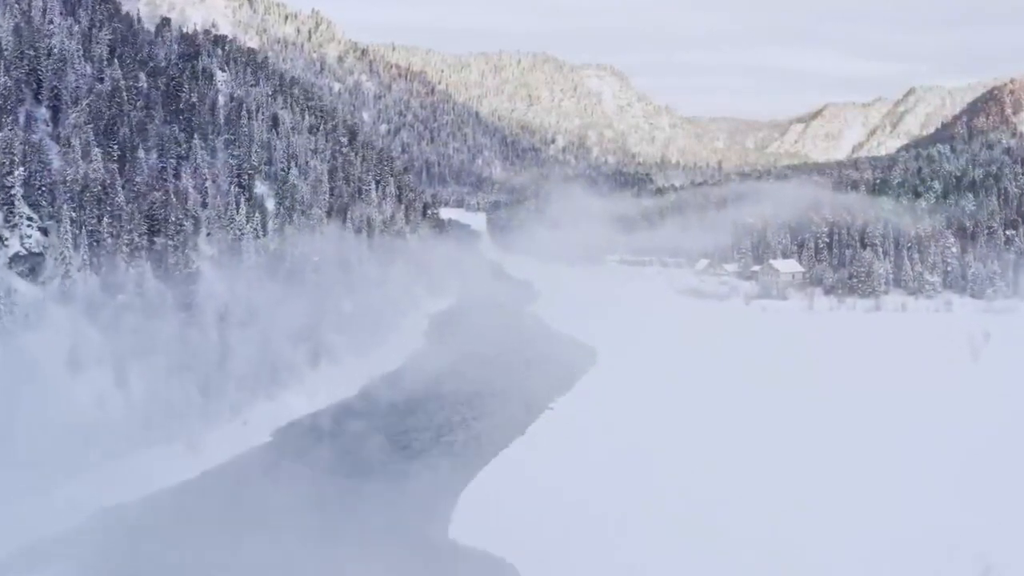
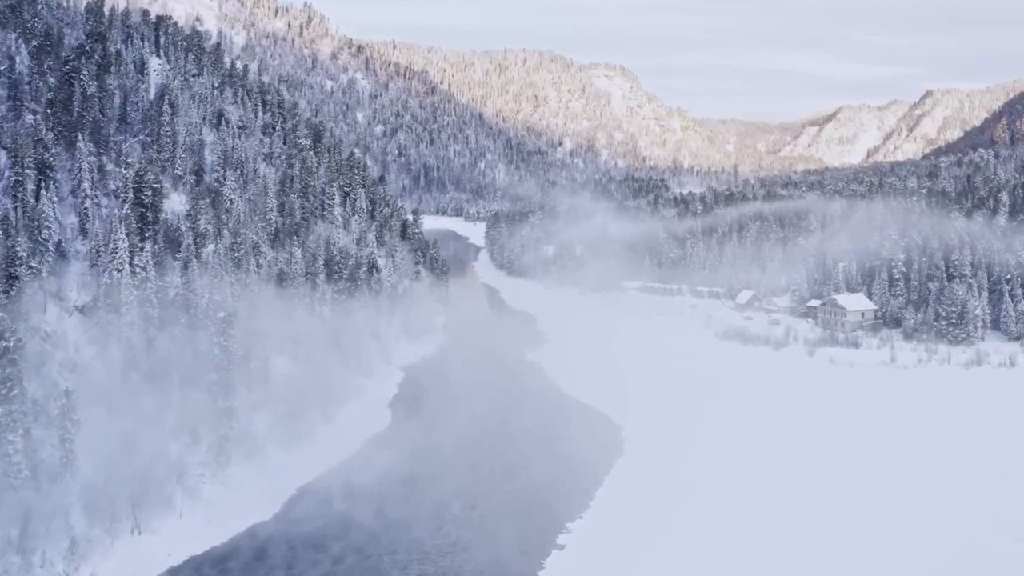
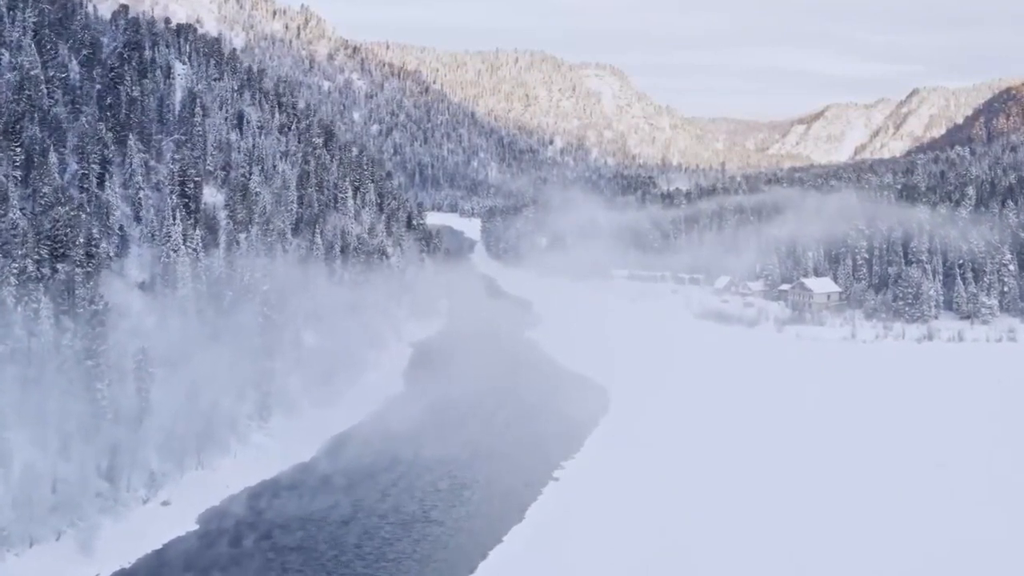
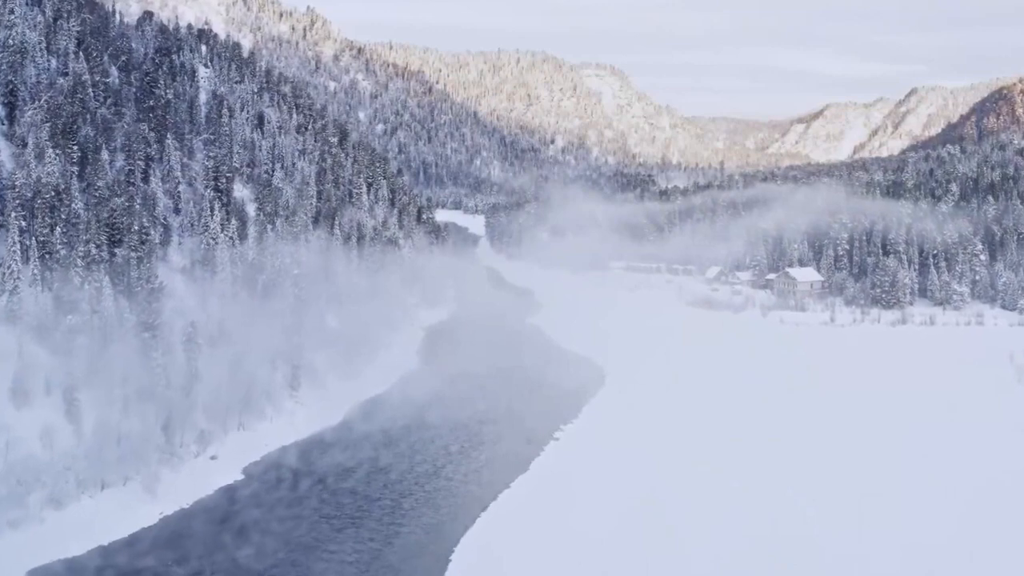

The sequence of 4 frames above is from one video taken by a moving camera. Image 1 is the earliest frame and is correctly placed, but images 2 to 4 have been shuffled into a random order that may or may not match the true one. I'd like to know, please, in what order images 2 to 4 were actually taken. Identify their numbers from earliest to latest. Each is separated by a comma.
4, 3, 2
